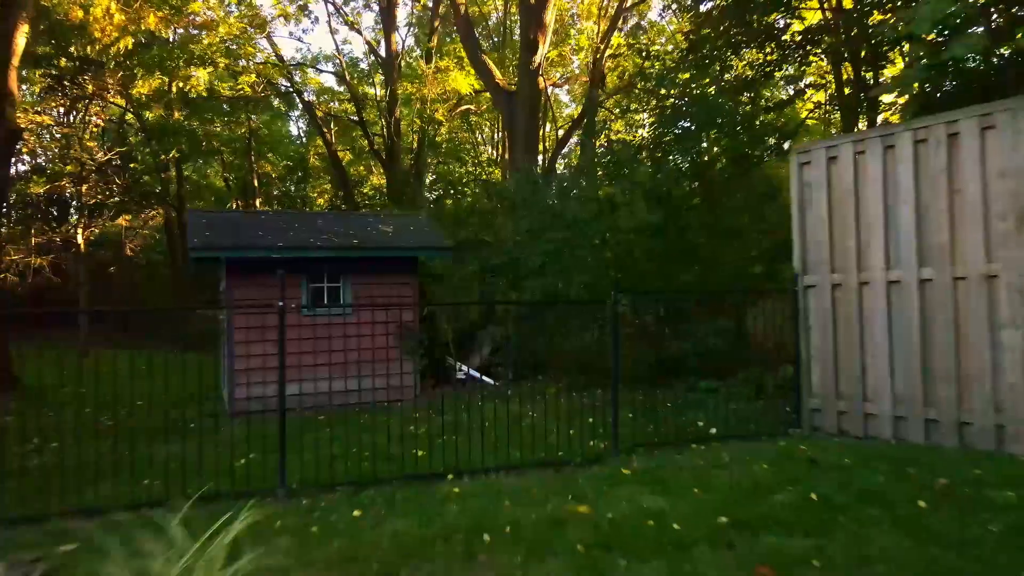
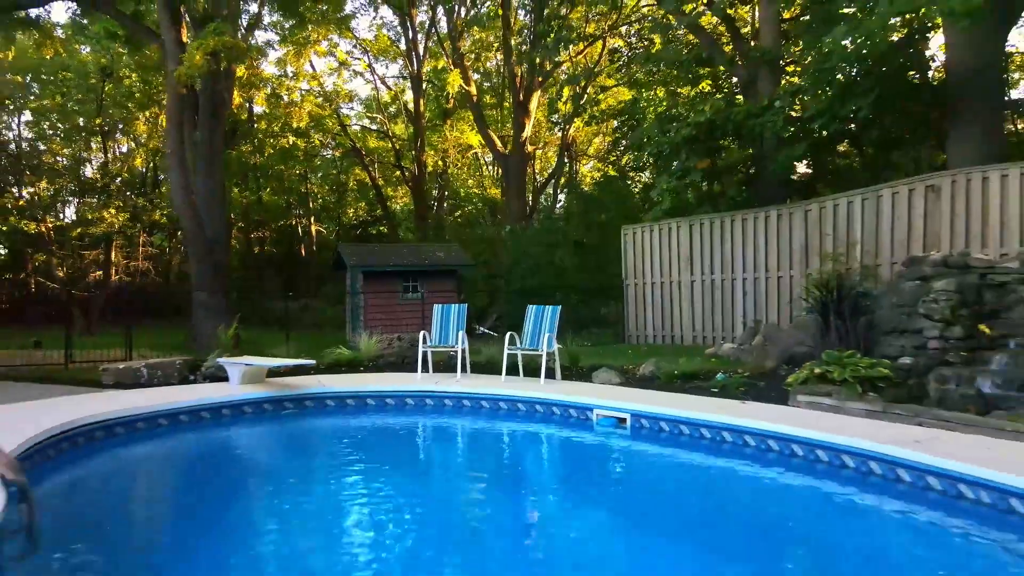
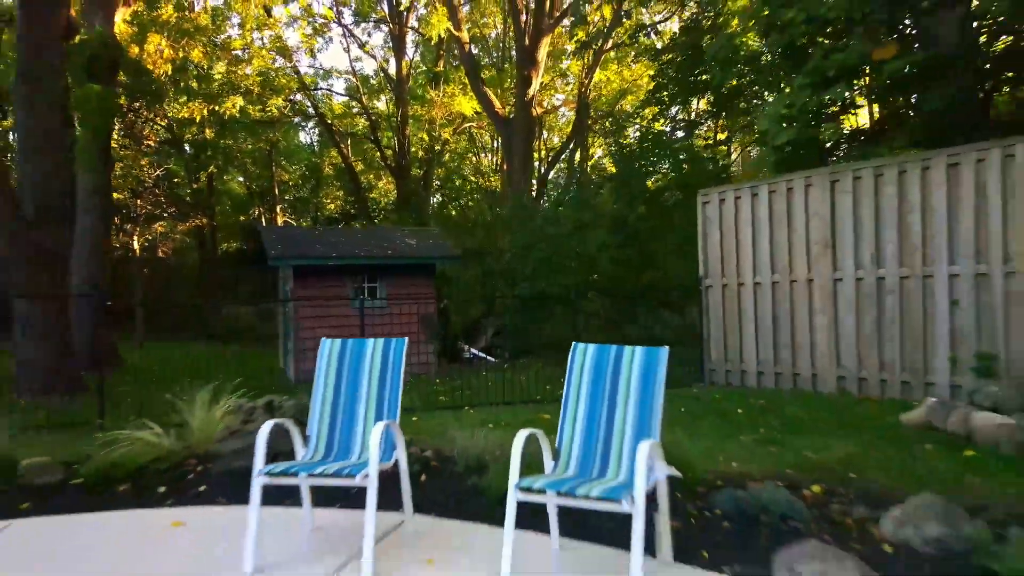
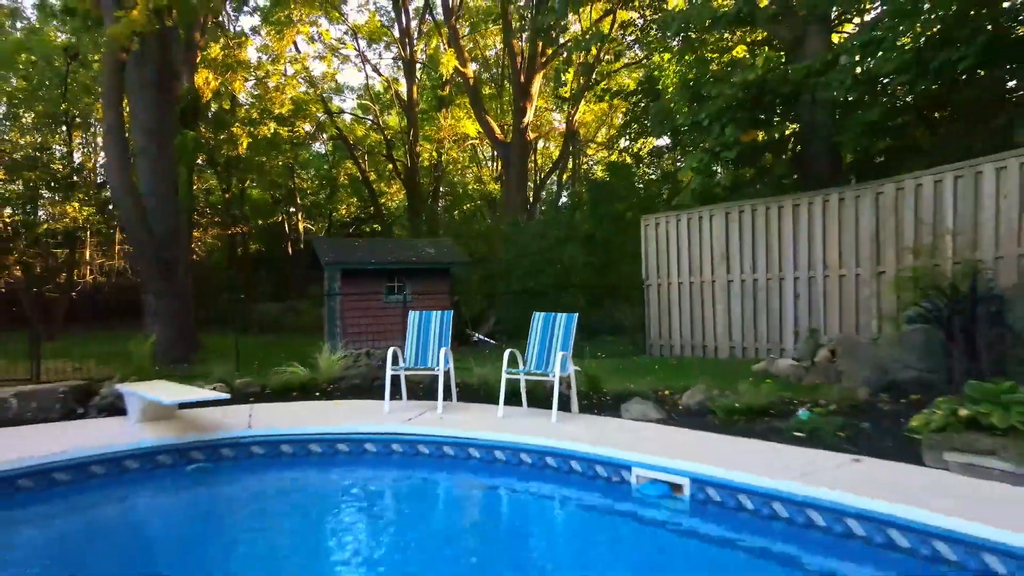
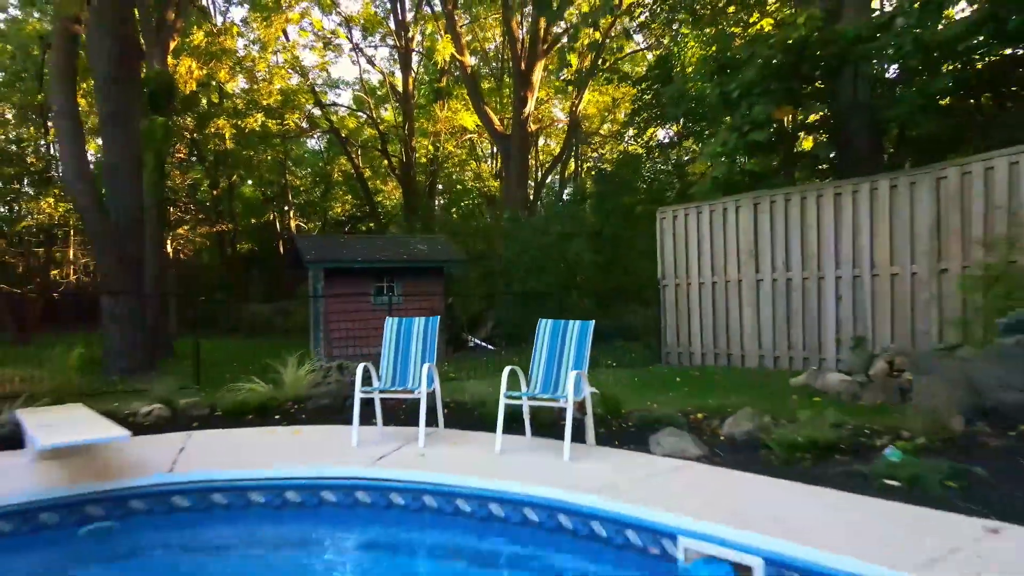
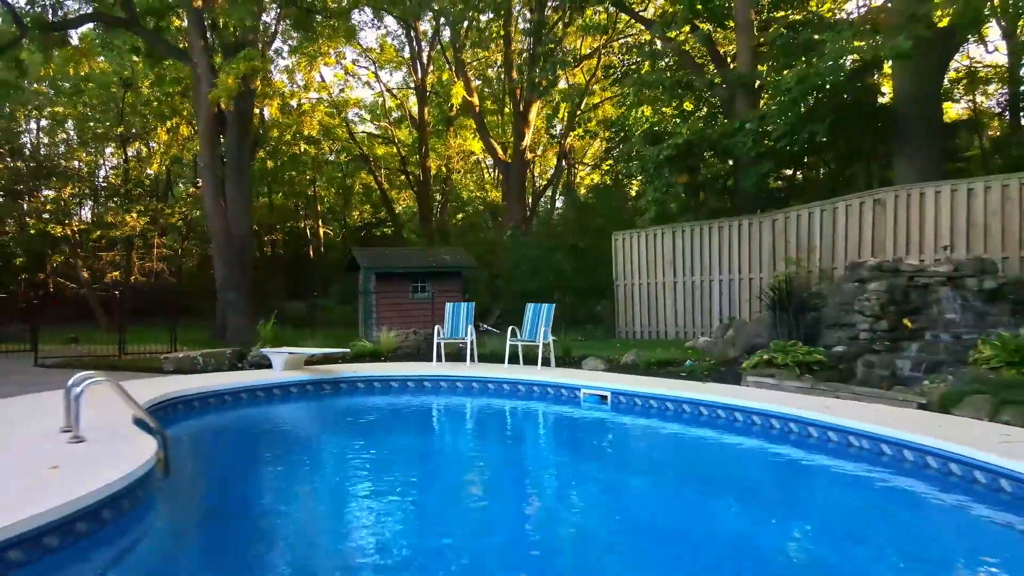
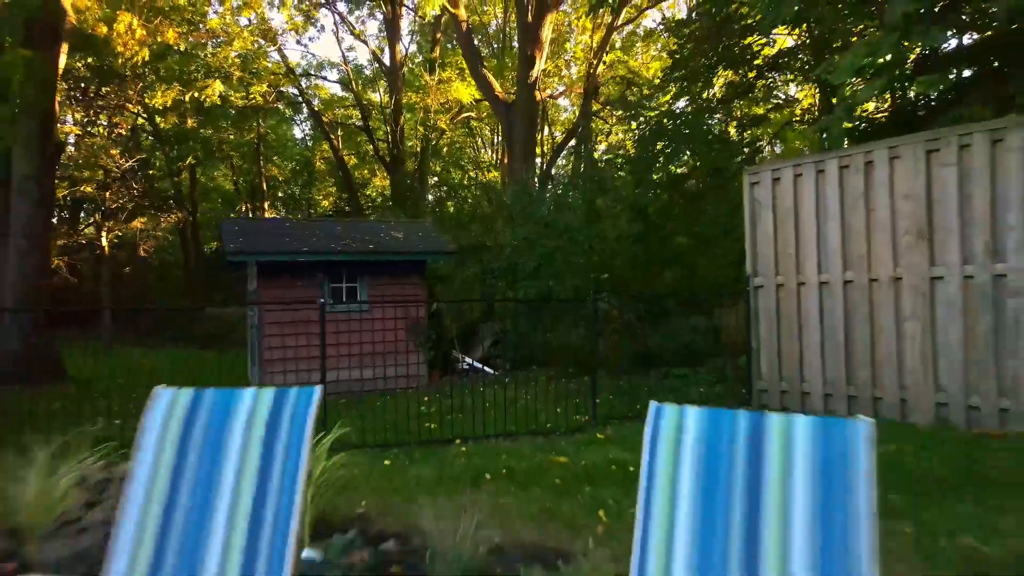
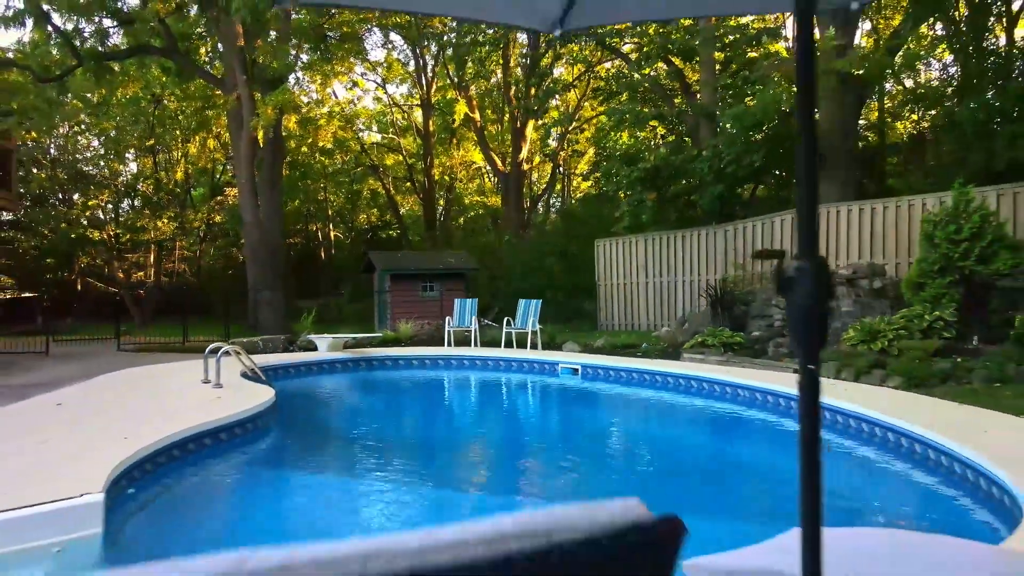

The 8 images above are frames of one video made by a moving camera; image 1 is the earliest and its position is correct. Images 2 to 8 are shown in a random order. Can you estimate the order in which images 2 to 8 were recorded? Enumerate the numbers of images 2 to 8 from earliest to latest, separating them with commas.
7, 3, 5, 4, 2, 6, 8
